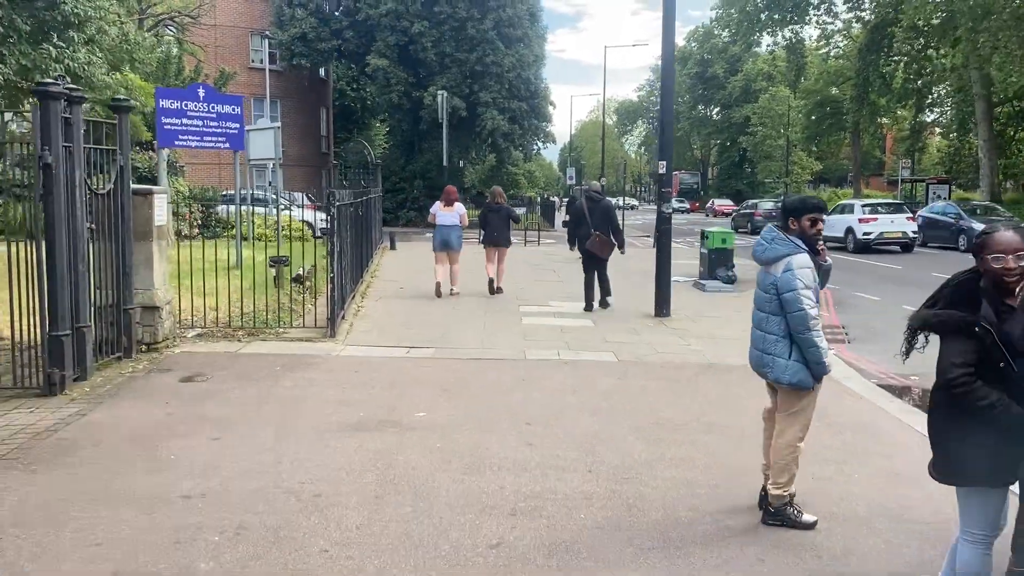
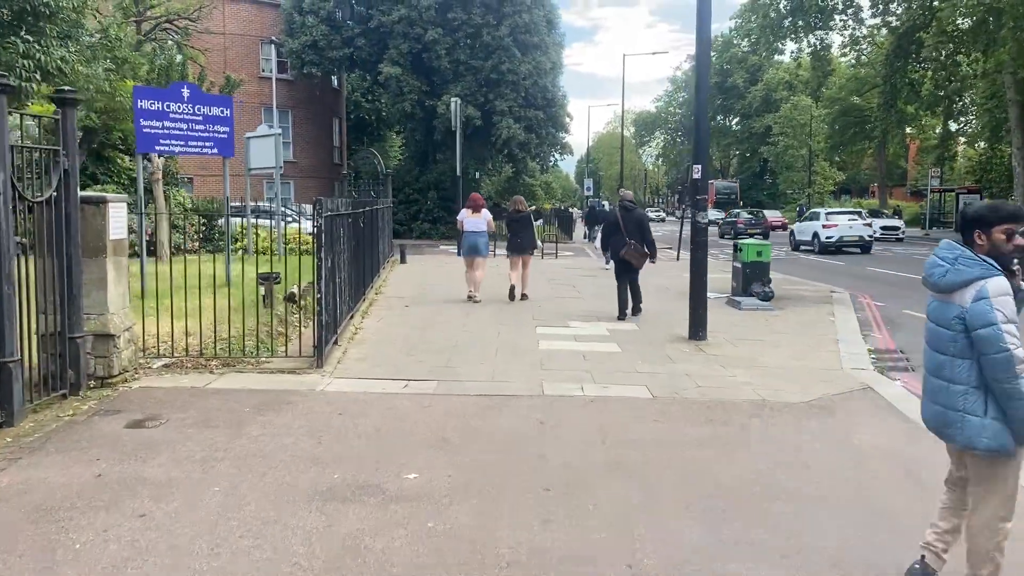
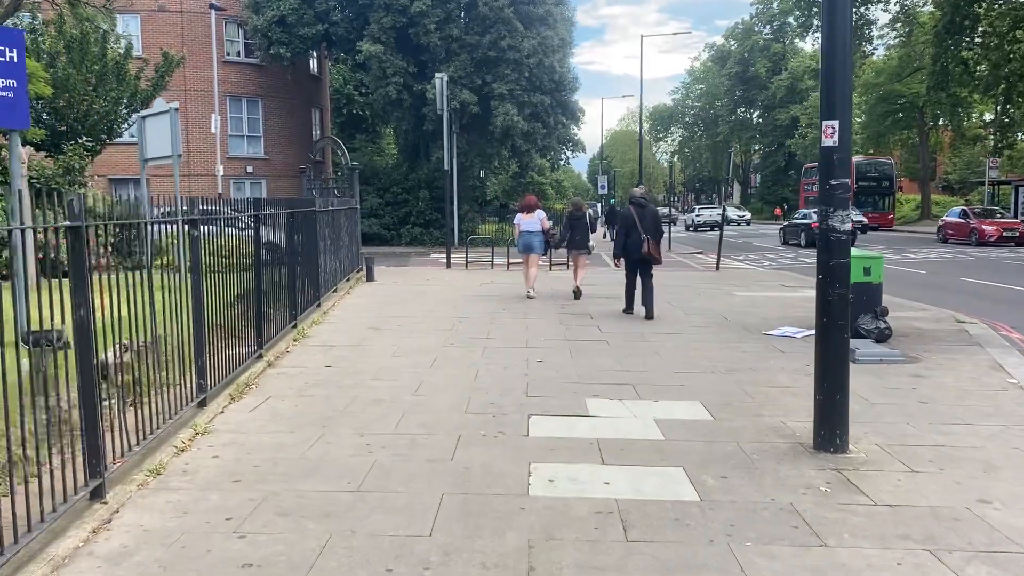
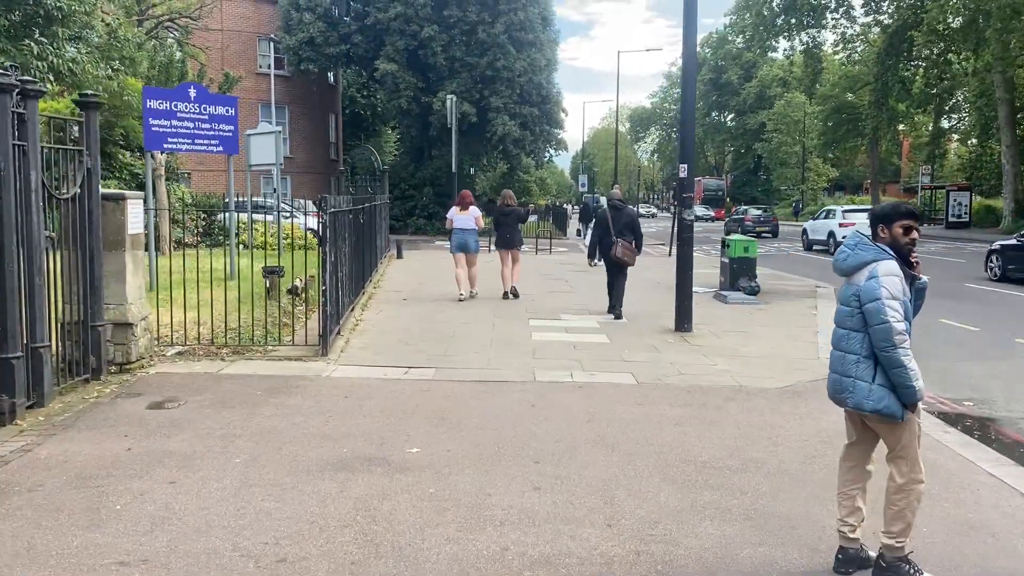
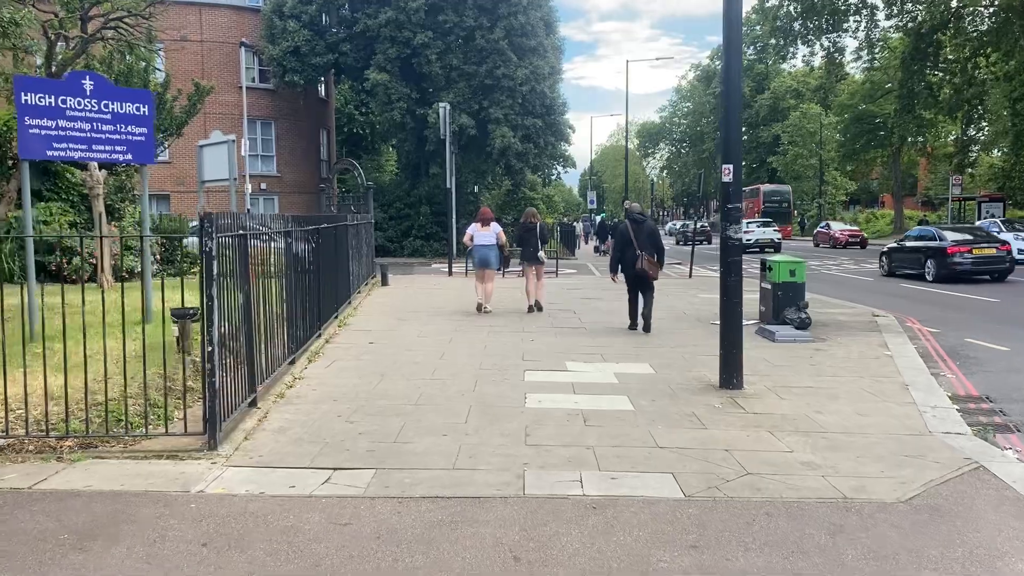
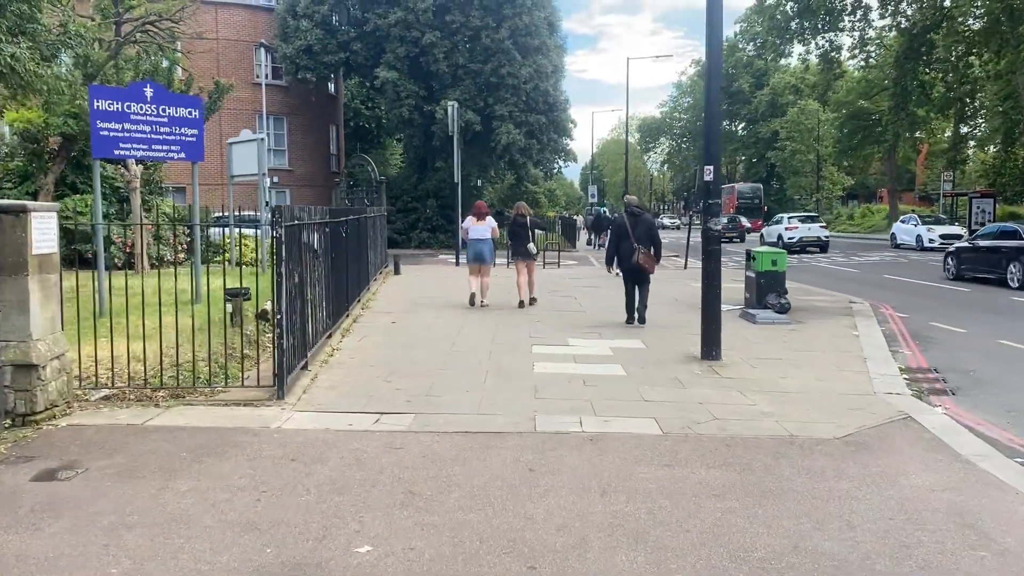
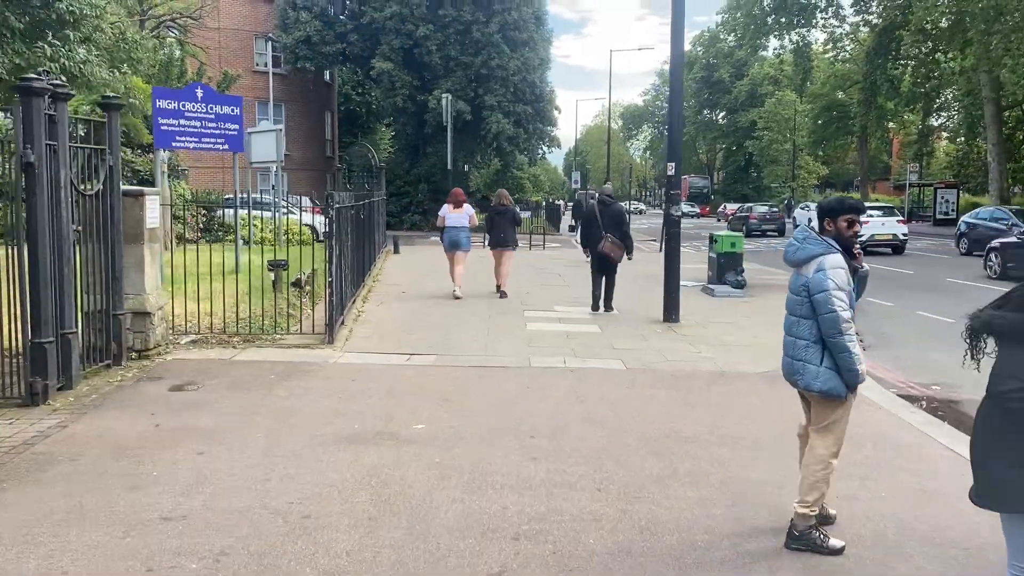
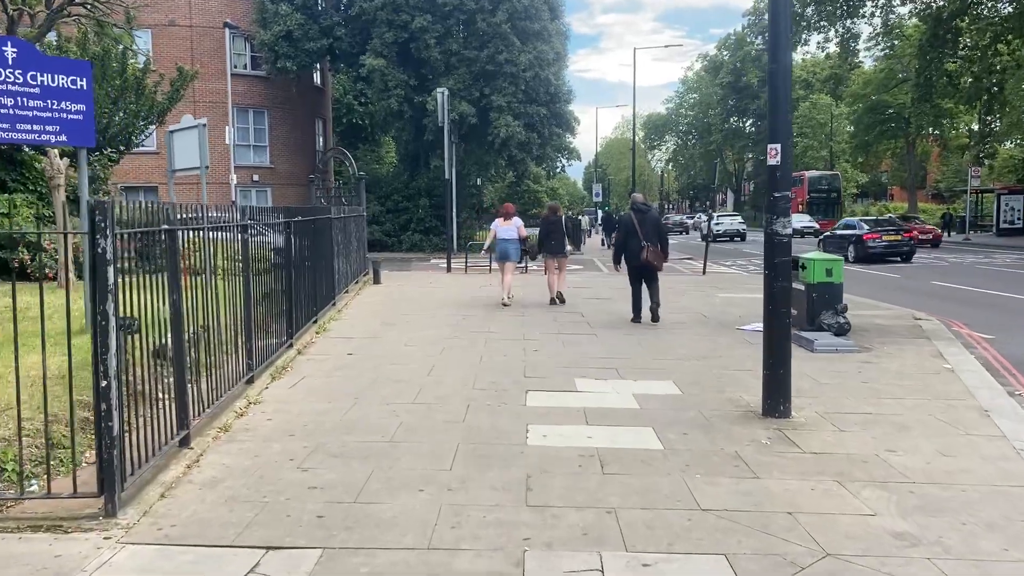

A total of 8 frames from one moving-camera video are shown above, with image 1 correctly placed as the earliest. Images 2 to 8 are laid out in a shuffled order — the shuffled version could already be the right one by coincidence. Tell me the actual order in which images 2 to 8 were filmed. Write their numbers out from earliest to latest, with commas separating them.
7, 4, 2, 6, 5, 8, 3
